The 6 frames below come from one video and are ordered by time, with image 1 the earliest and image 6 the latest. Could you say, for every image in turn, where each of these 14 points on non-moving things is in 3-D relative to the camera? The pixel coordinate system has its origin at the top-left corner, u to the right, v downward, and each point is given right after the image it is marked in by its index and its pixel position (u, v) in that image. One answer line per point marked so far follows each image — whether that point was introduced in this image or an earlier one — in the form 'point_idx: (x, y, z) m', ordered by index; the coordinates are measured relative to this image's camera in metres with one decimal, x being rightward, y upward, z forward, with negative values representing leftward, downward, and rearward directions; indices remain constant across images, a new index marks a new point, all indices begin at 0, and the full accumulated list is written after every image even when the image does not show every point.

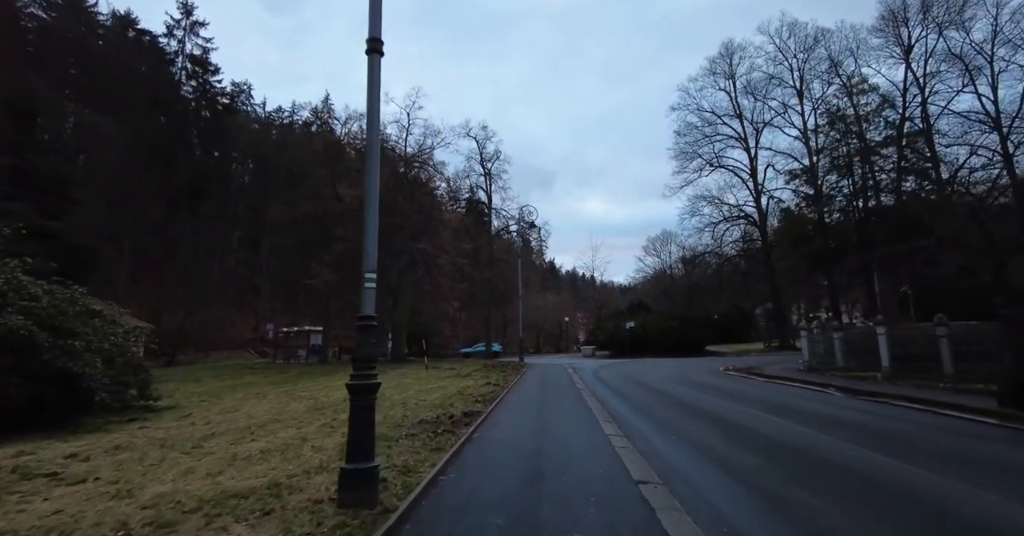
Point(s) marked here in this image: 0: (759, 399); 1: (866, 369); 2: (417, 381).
0: (+7.3, -3.8, +15.3) m
1: (+13.0, -3.7, +18.8) m
2: (-3.3, -4.1, +18.6) m
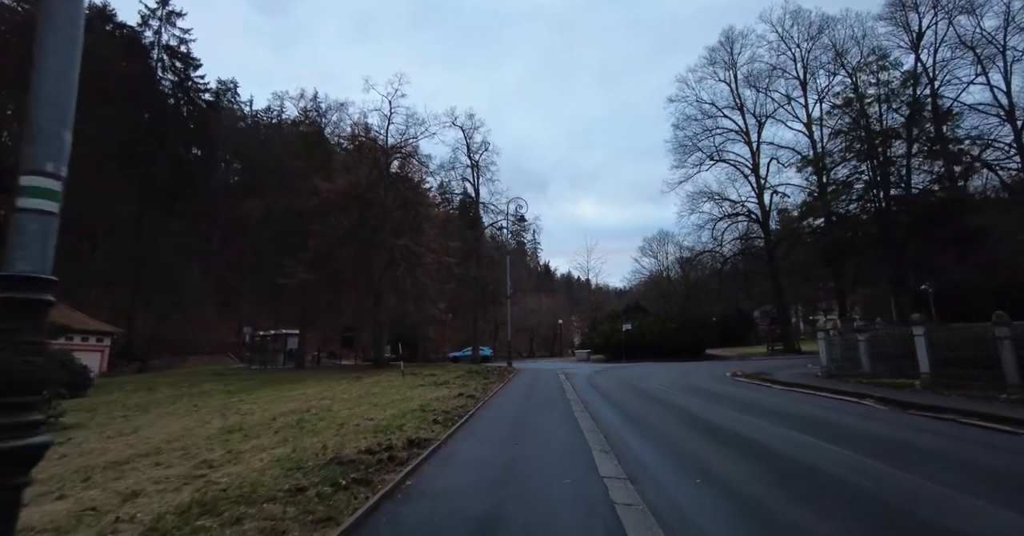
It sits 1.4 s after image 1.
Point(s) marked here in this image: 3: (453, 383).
0: (+6.7, -3.5, +13.0) m
1: (+12.4, -3.5, +16.5) m
2: (-3.8, -3.9, +16.2) m
3: (-2.1, -4.1, +18.2) m
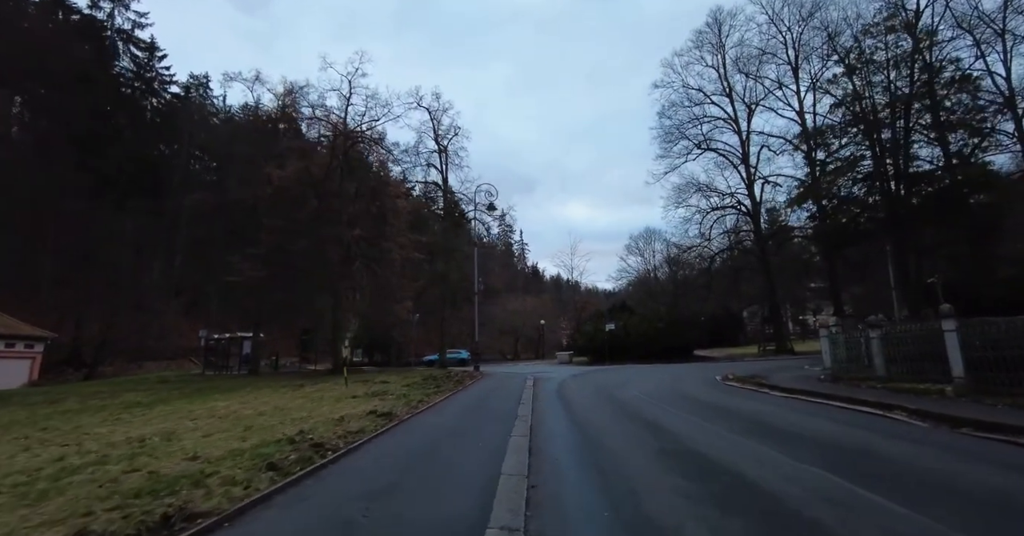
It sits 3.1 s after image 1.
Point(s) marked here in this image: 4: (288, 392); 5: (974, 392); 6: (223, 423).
0: (+5.4, -3.1, +10.2) m
1: (+11.0, -3.0, +13.8) m
2: (-5.2, -3.5, +13.2) m
3: (-3.5, -3.7, +15.3) m
4: (-8.3, -4.6, +18.8) m
5: (+10.5, -2.8, +11.6) m
6: (-5.4, -2.9, +9.6) m
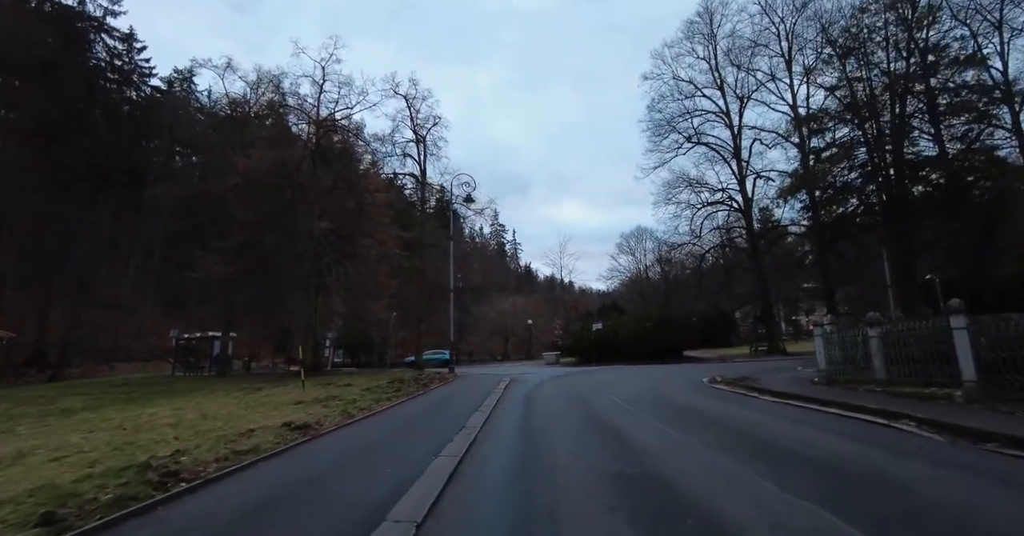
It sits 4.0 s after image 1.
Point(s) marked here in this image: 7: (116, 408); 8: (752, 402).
0: (+4.5, -2.8, +8.8) m
1: (+10.1, -2.8, +12.5) m
2: (-6.2, -3.3, +11.7) m
3: (-4.5, -3.5, +13.8) m
4: (-9.3, -4.3, +17.3) m
5: (+9.5, -2.6, +10.3) m
6: (-6.3, -2.7, +8.1) m
7: (-11.7, -4.1, +15.2) m
8: (+6.4, -3.6, +13.8) m
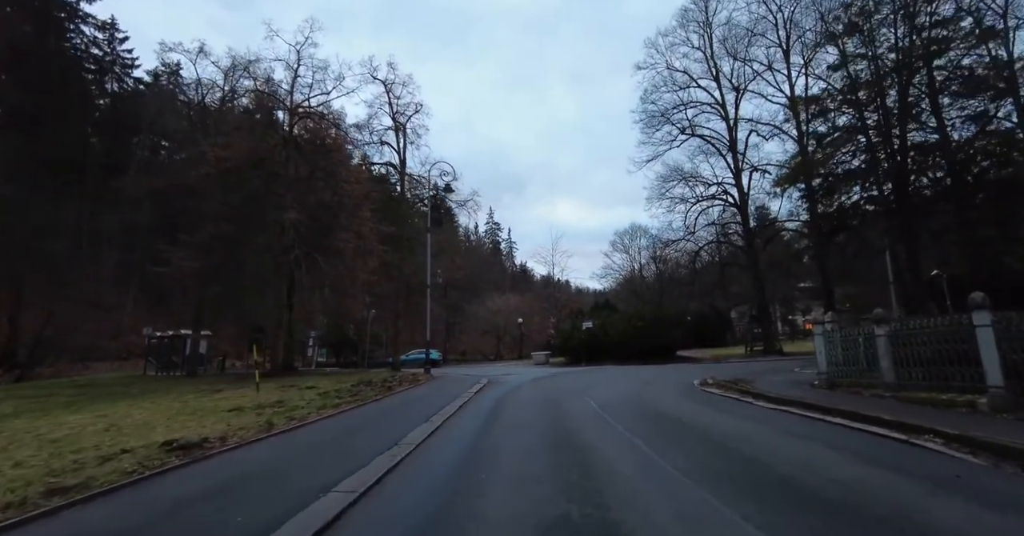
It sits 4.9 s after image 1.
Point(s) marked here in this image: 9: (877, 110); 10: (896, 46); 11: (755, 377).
0: (+3.7, -2.6, +7.4) m
1: (+9.3, -2.6, +11.1) m
2: (-7.0, -3.0, +10.2) m
3: (-5.3, -3.2, +12.3) m
4: (-10.2, -4.0, +15.8) m
5: (+8.8, -2.4, +8.9) m
6: (-7.1, -2.4, +6.6) m
7: (-12.5, -3.9, +13.6) m
8: (+5.6, -3.4, +12.3) m
9: (+14.1, +6.0, +19.9) m
10: (+15.3, +8.4, +20.5) m
11: (+9.2, -4.1, +19.3) m
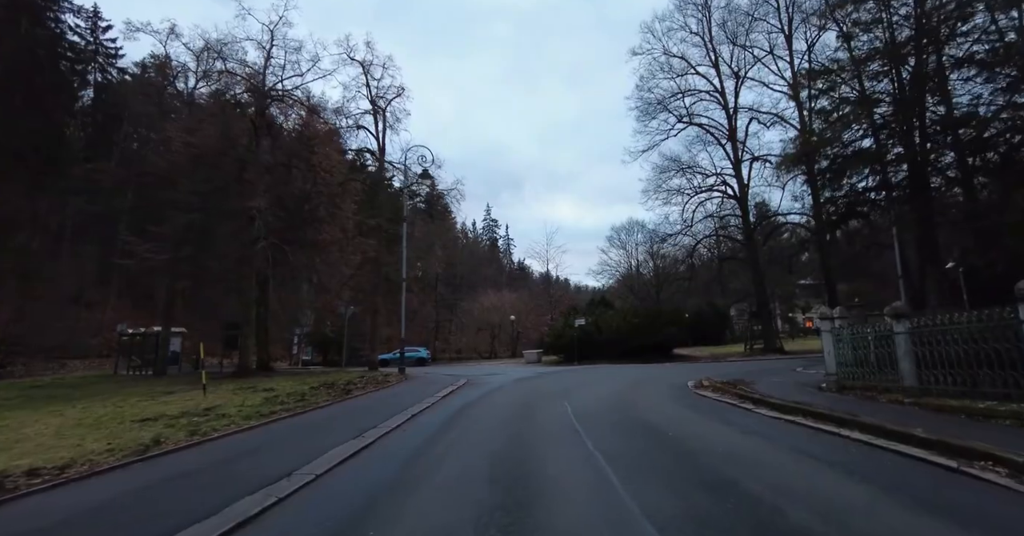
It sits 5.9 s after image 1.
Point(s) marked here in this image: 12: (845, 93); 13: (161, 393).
0: (+3.0, -2.4, +5.8) m
1: (+8.6, -2.3, +9.5) m
2: (-7.7, -2.7, +8.6) m
3: (-6.0, -2.9, +10.7) m
4: (-10.9, -3.7, +14.1) m
5: (+8.0, -2.2, +7.3) m
6: (-7.8, -2.1, +5.0) m
7: (-13.3, -3.6, +12.0) m
8: (+4.9, -3.1, +10.7) m
9: (+13.3, +6.3, +18.2) m
10: (+14.6, +8.7, +18.9) m
11: (+8.4, -3.8, +17.7) m
12: (+12.6, +6.3, +19.7) m
13: (-11.9, -4.3, +17.6) m
